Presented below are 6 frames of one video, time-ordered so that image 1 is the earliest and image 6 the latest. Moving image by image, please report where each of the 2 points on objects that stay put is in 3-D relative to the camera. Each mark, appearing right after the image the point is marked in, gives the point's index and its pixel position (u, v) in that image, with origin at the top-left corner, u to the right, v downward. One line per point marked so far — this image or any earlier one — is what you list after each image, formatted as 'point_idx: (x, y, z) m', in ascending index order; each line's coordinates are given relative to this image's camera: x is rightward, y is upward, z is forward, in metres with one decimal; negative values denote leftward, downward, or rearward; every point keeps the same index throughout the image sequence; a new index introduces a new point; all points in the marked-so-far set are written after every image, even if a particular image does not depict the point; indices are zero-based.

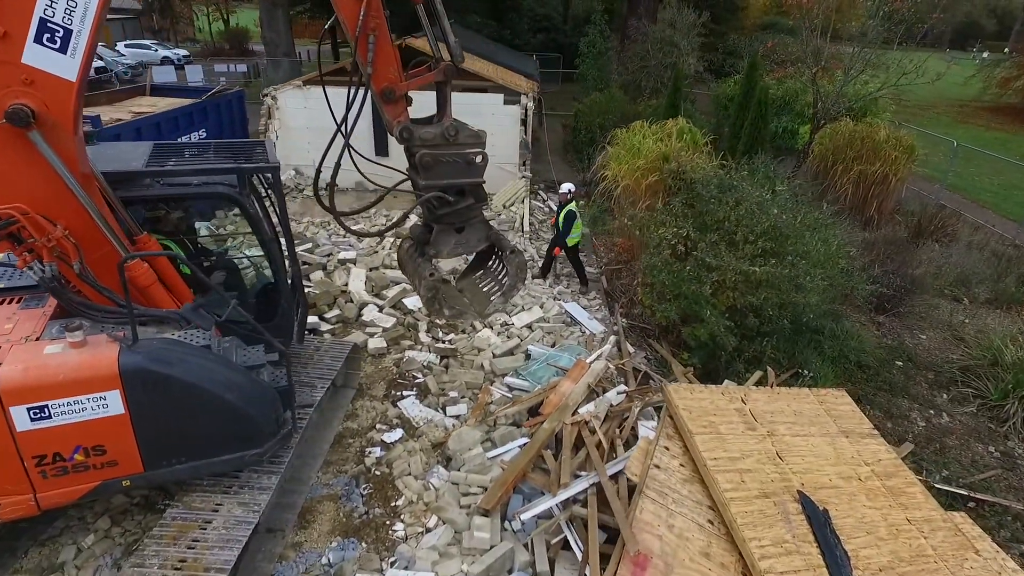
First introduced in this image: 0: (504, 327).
0: (-0.1, -0.4, +6.9) m
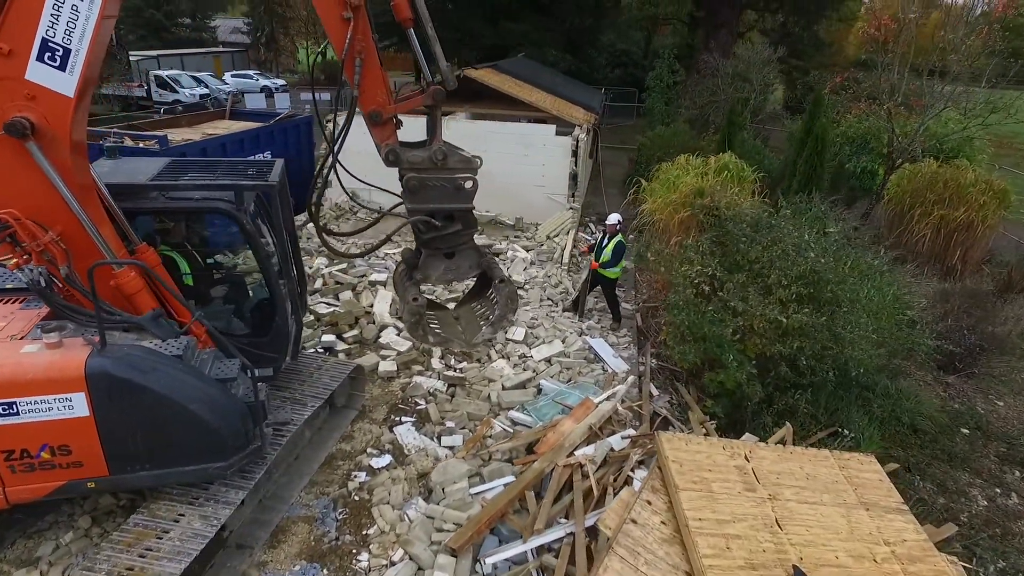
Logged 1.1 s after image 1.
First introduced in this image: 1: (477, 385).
0: (+0.1, -0.8, +6.7) m
1: (-0.4, -1.0, +6.1) m
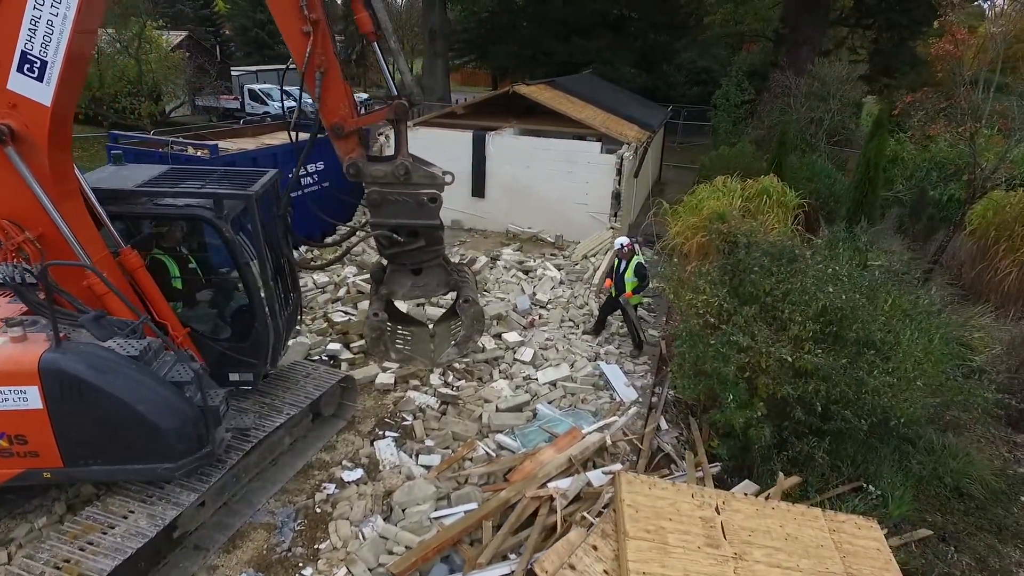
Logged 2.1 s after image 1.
0: (+0.1, -1.0, +6.5) m
1: (-0.4, -1.1, +6.0) m
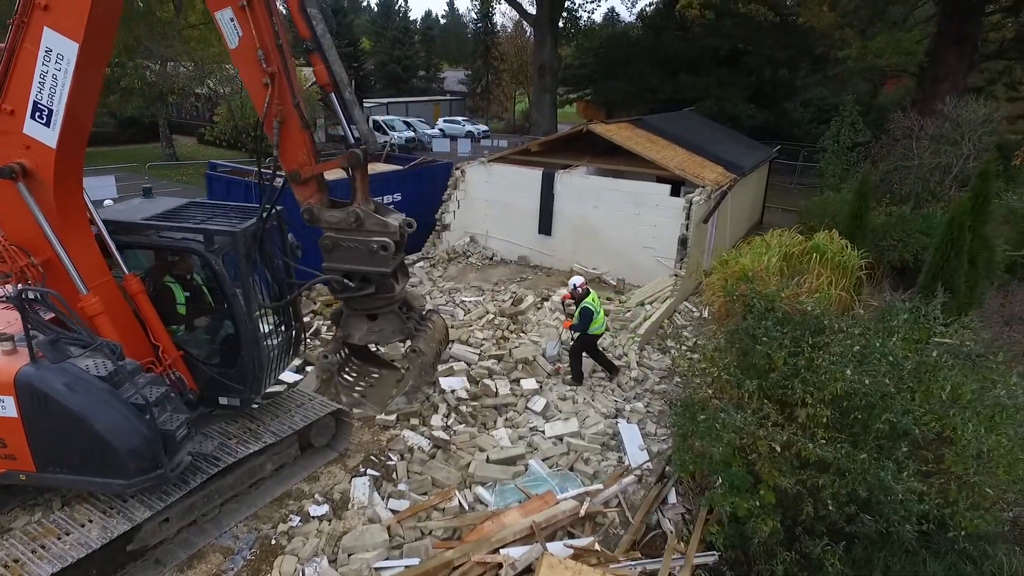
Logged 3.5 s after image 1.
0: (+0.1, -1.5, +6.2) m
1: (-0.5, -1.6, +5.8) m
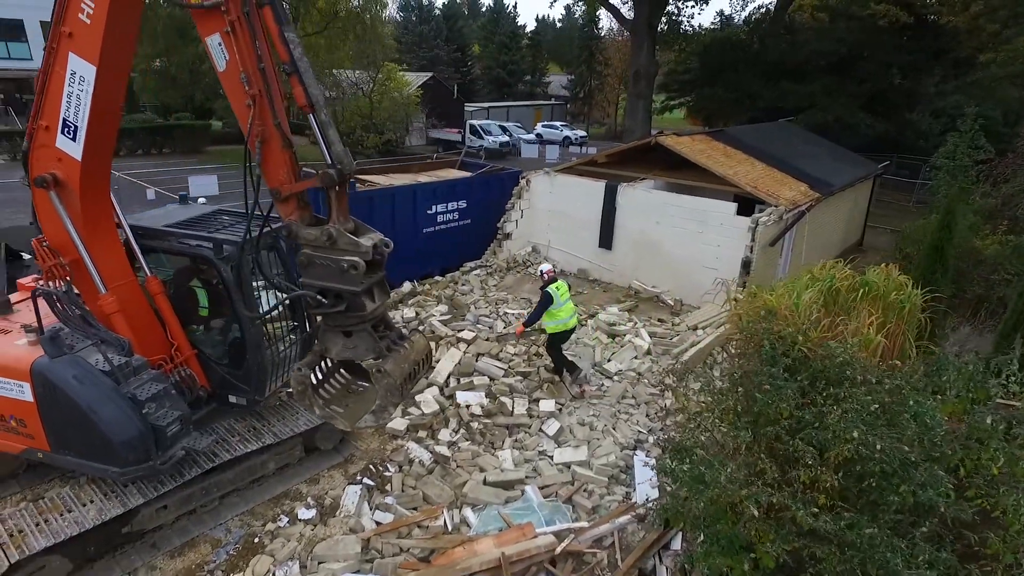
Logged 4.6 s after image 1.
0: (+0.2, -1.7, +6.1) m
1: (-0.5, -1.7, +5.8) m
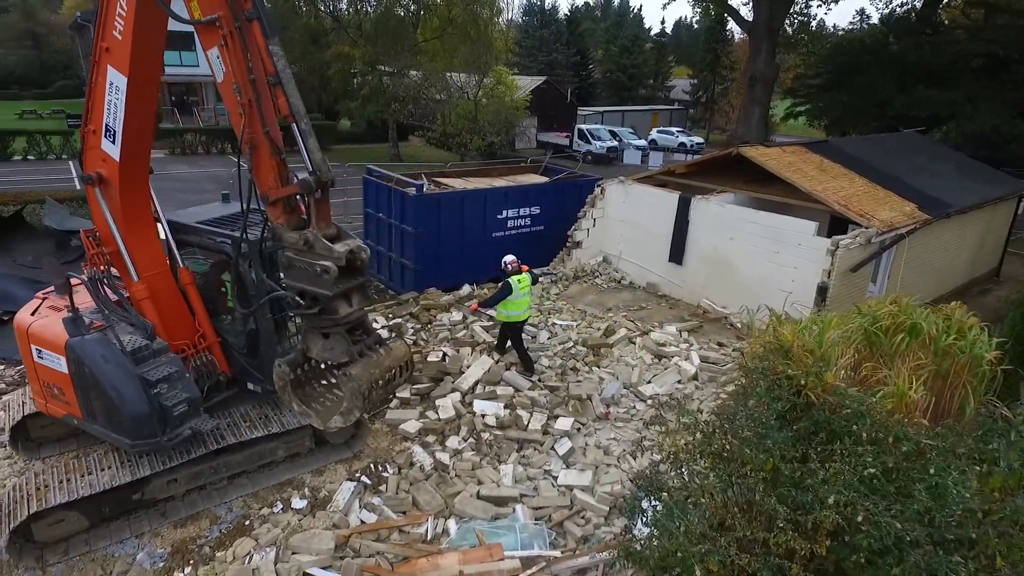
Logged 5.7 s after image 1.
0: (+0.2, -1.8, +5.9) m
1: (-0.5, -1.8, +5.8) m
